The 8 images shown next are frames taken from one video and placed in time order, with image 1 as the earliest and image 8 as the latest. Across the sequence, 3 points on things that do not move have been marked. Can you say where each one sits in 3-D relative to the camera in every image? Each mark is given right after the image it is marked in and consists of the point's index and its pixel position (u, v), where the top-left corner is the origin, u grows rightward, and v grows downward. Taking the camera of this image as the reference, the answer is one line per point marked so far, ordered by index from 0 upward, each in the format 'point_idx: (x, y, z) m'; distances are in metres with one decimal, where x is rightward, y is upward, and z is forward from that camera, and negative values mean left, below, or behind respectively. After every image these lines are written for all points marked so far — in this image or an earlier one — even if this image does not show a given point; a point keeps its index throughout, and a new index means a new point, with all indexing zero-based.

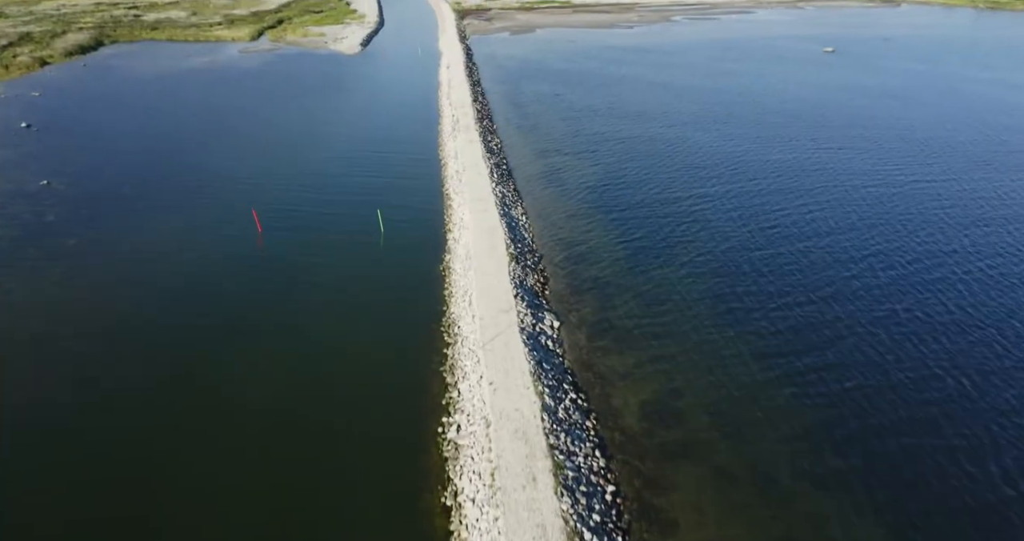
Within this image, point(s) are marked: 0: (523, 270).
0: (+0.3, -0.1, +17.3) m
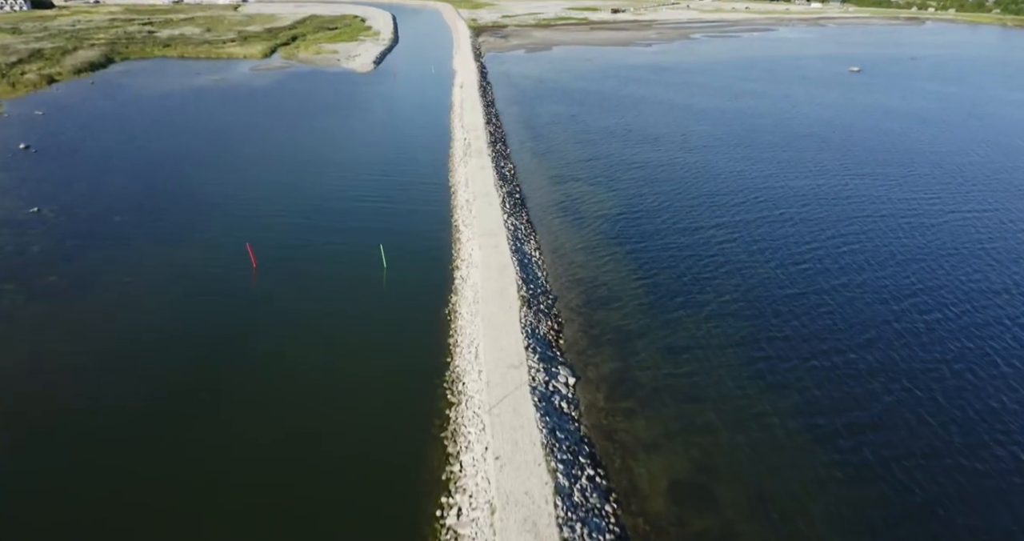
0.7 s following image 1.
0: (+0.6, -1.3, +15.9) m
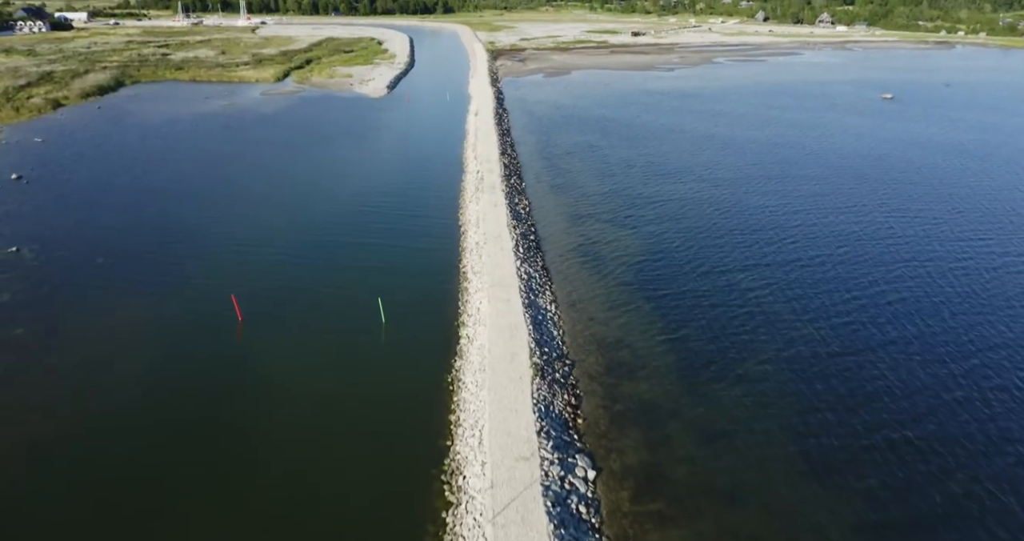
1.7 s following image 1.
0: (+0.9, -2.8, +14.0) m
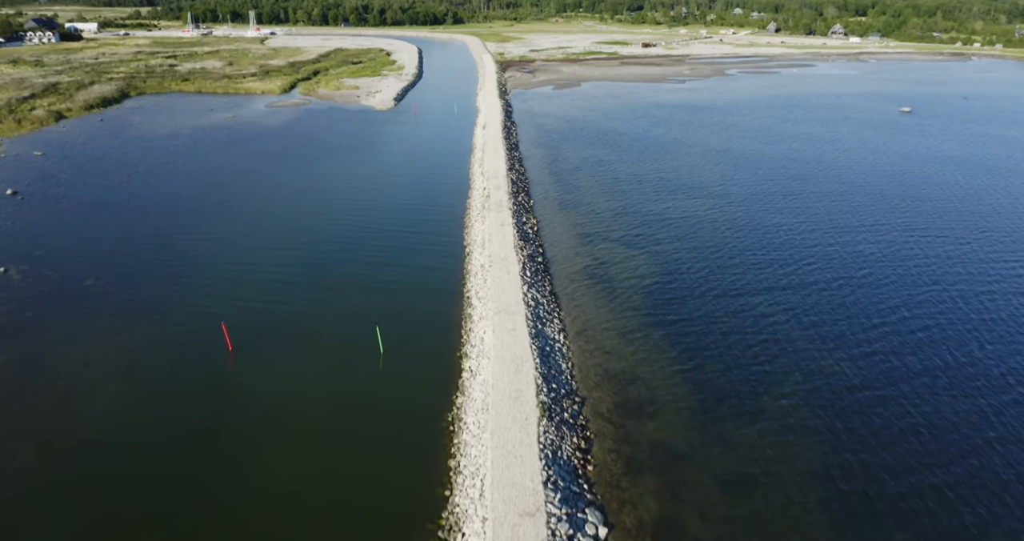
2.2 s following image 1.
0: (+1.0, -3.5, +13.0) m
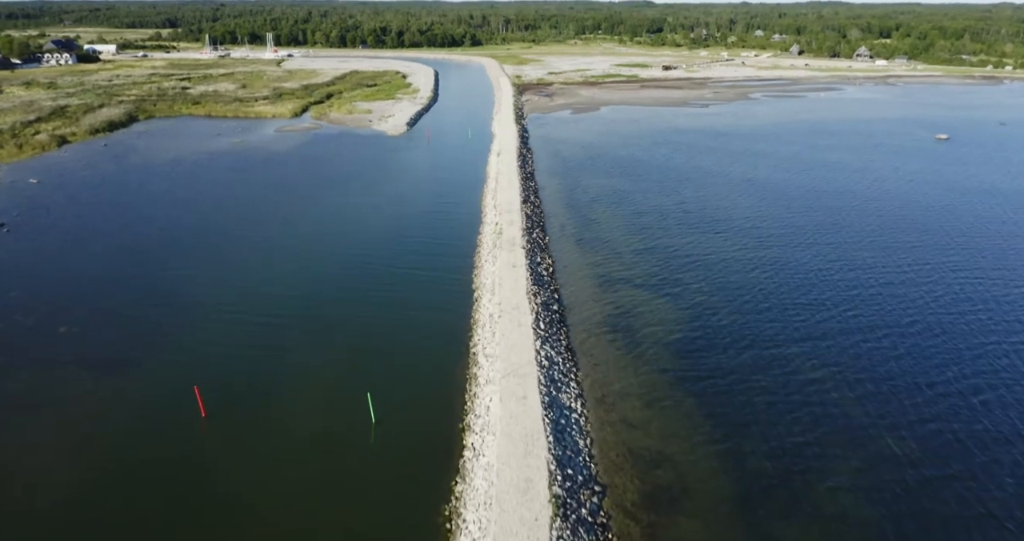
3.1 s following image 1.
0: (+1.1, -4.7, +11.0) m
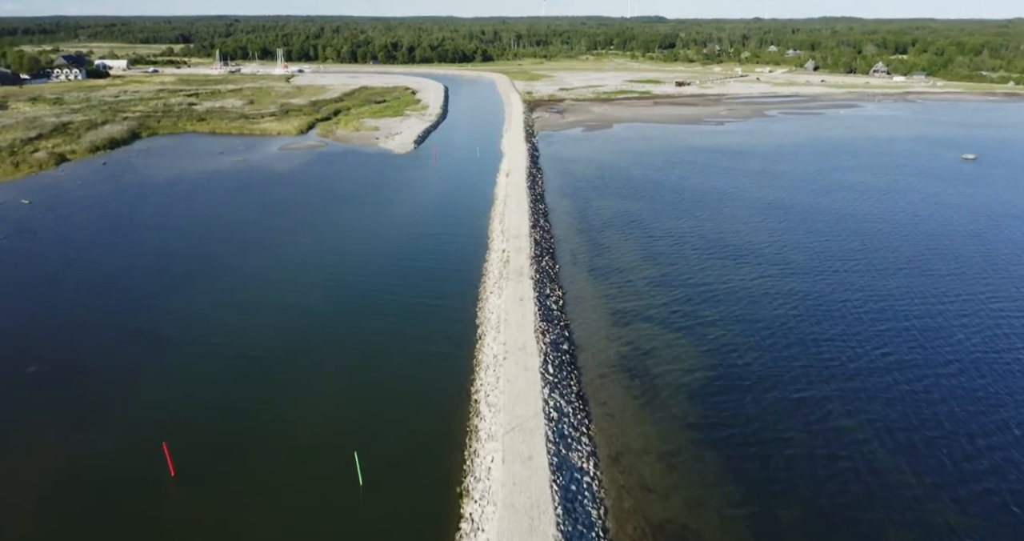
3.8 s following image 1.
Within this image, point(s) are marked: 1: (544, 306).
0: (+1.2, -5.6, +9.6) m
1: (+1.1, -1.1, +19.3) m
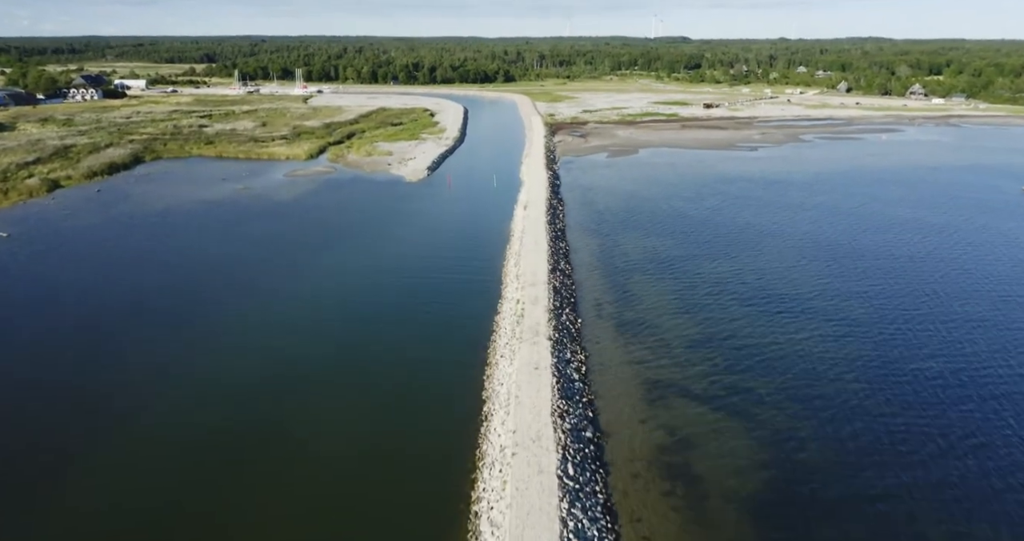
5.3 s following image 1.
0: (+1.2, -7.0, +6.7) m
1: (+1.5, -2.8, +16.5) m
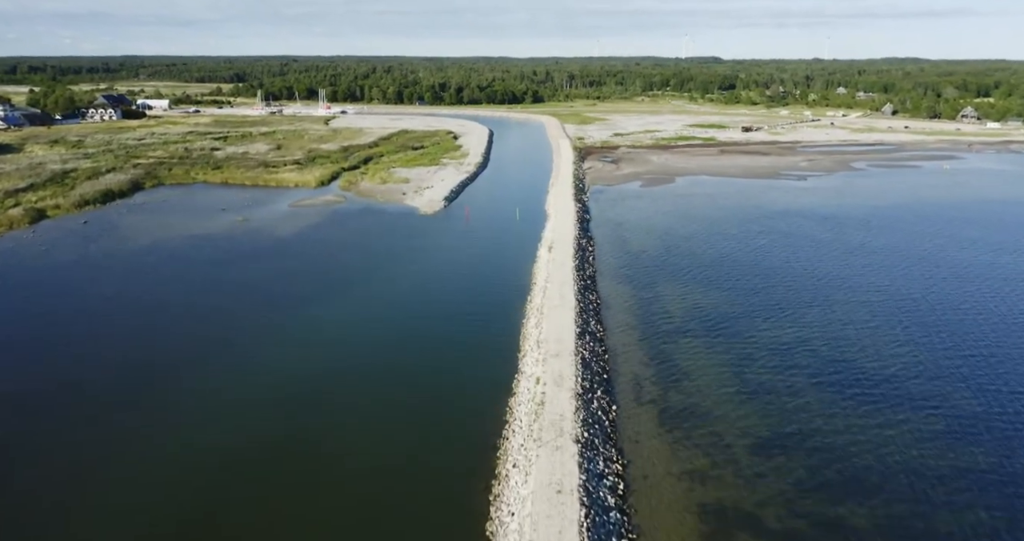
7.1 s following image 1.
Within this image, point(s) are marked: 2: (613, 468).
0: (+1.0, -8.5, +2.9) m
1: (+1.8, -4.6, +12.9) m
2: (+2.5, -4.3, +14.5) m
